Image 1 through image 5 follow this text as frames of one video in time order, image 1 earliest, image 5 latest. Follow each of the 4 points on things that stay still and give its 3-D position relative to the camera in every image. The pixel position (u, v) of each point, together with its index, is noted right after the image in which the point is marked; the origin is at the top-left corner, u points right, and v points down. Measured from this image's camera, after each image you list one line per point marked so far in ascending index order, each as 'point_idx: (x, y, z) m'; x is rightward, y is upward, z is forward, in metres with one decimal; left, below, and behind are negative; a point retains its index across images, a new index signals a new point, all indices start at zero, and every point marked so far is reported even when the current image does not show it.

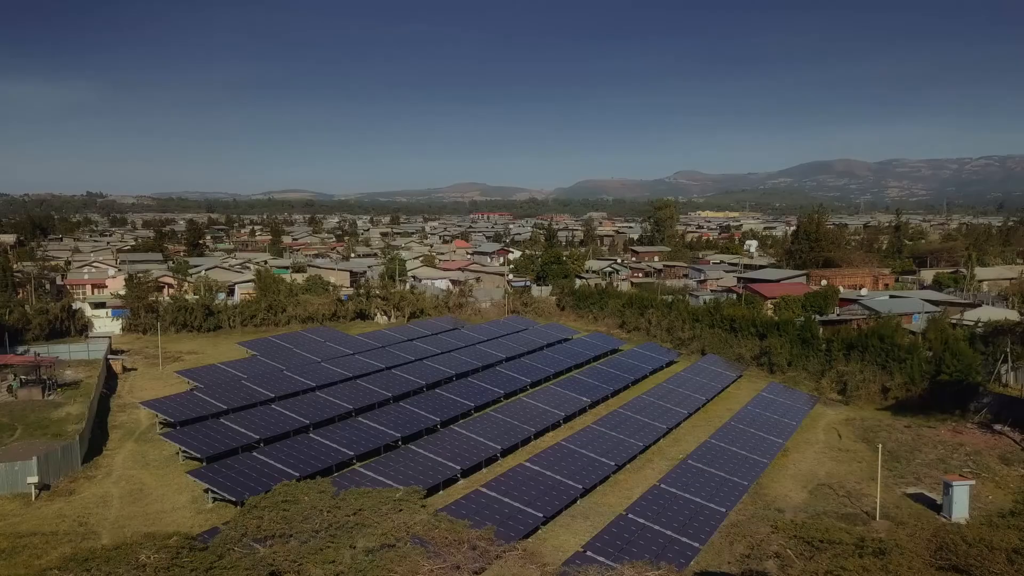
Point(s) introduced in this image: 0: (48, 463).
0: (-10.3, -3.9, +13.6) m
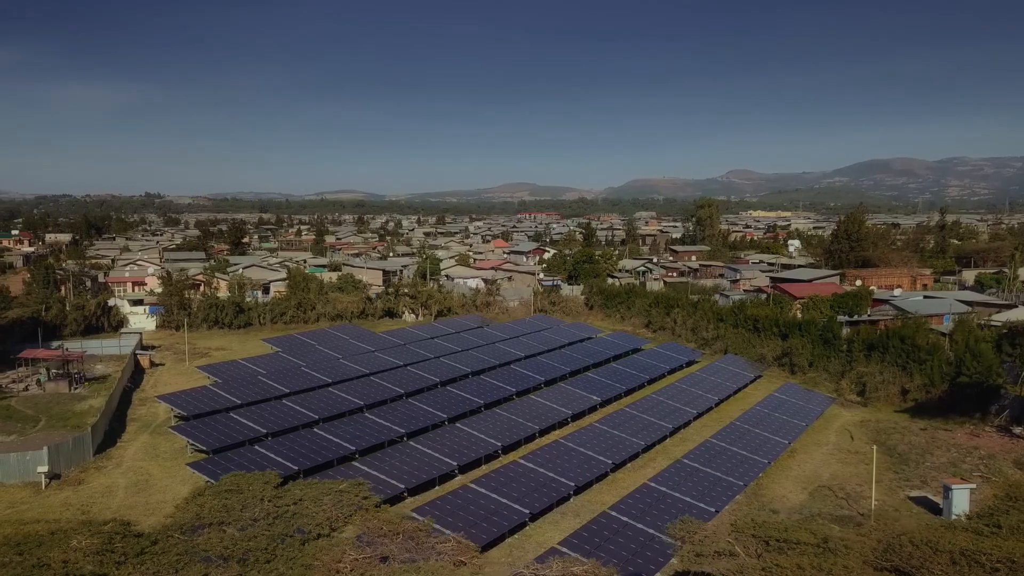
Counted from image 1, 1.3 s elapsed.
0: (-10.4, -3.8, +14.0) m
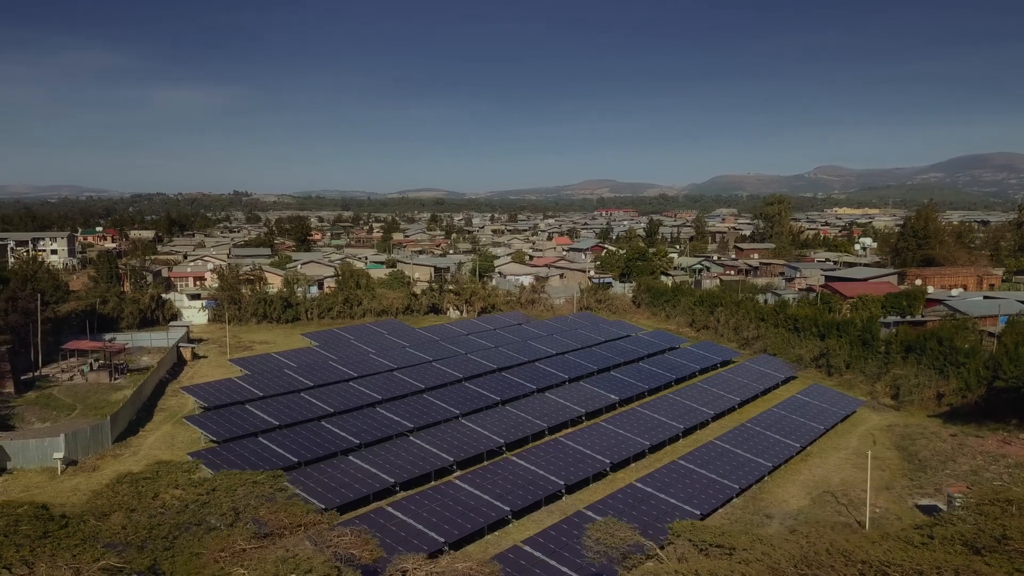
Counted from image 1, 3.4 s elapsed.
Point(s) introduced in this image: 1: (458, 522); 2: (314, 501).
0: (-10.4, -3.7, +14.7) m
1: (-0.8, -3.6, +9.5) m
2: (-3.5, -3.7, +10.6) m
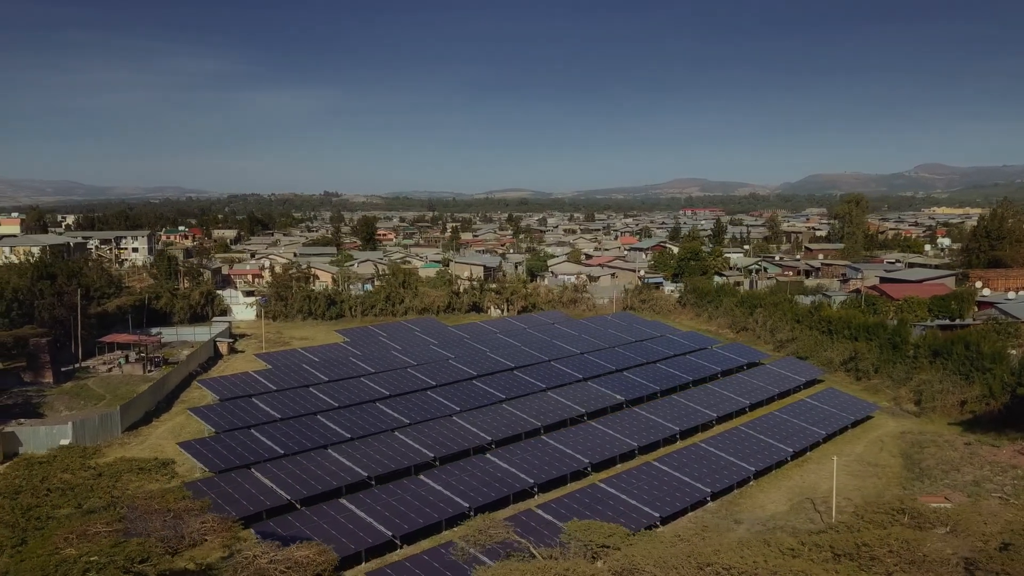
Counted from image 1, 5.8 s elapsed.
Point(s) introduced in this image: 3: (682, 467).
0: (-10.8, -3.5, +15.4) m
1: (-1.6, -3.6, +9.6) m
2: (-4.1, -3.6, +10.9) m
3: (+3.3, -3.6, +12.1) m
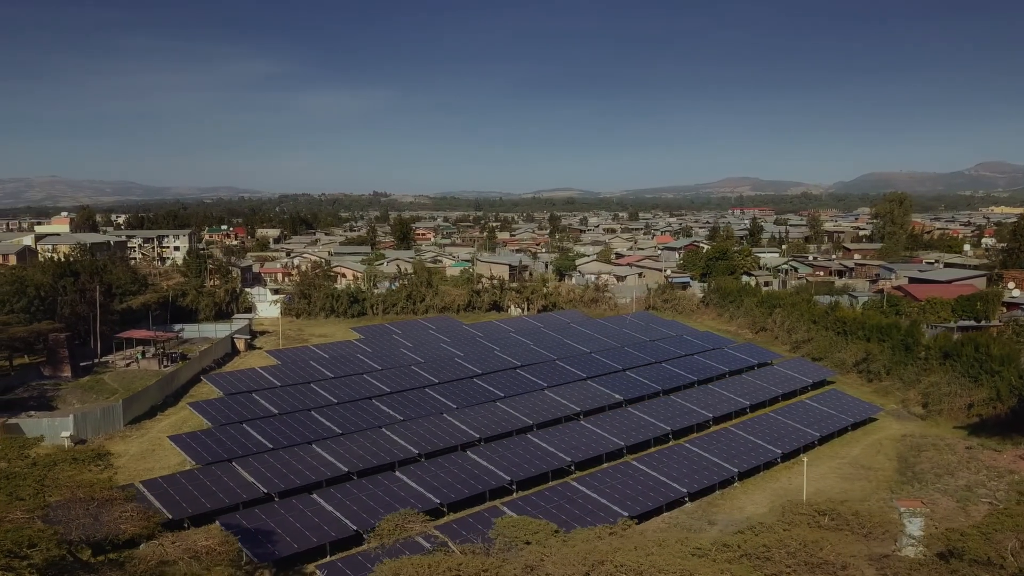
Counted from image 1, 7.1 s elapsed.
0: (-11.1, -3.5, +15.9) m
1: (-2.0, -3.6, +9.8) m
2: (-4.6, -3.6, +11.1) m
3: (+2.9, -3.6, +12.1) m
